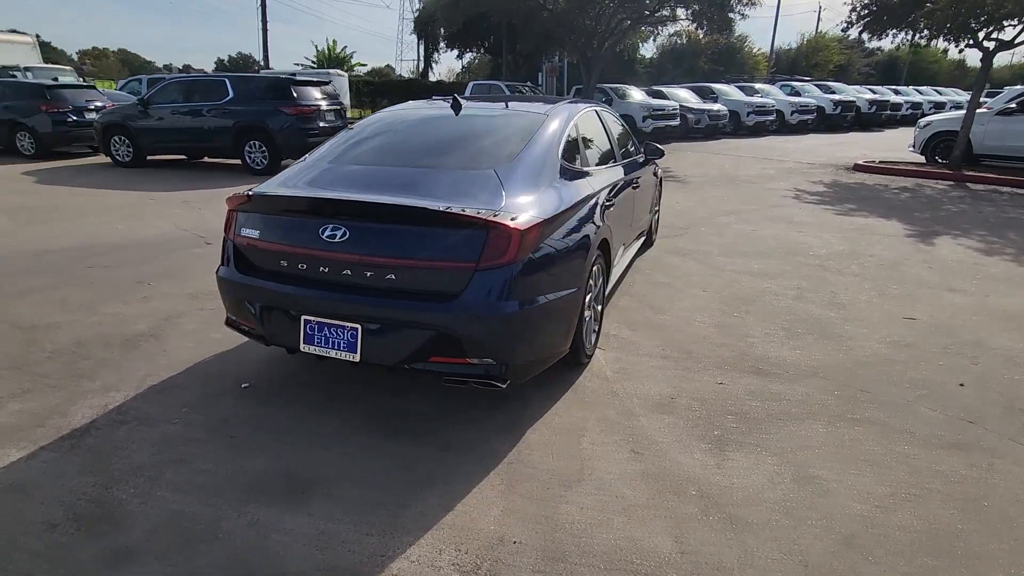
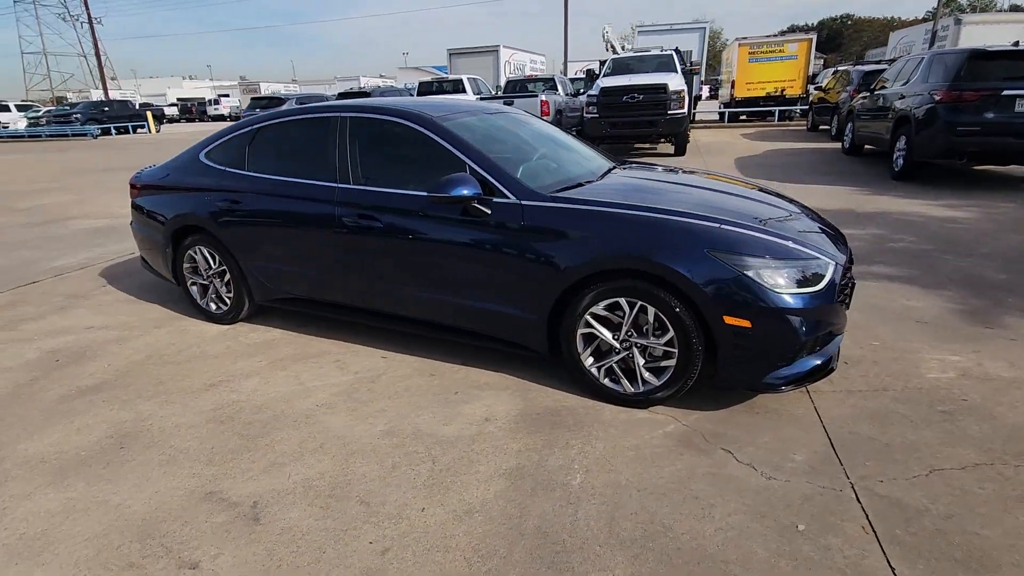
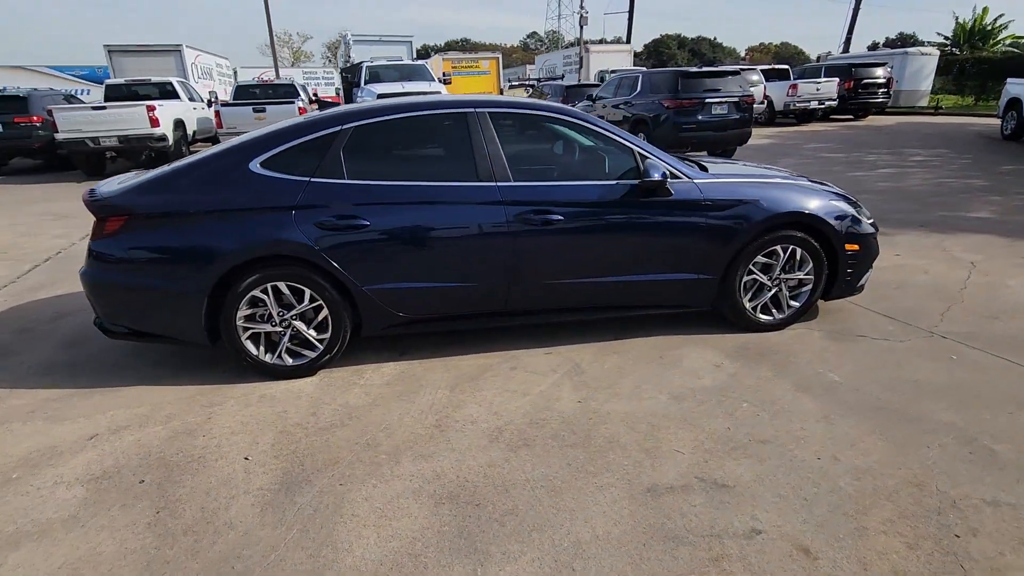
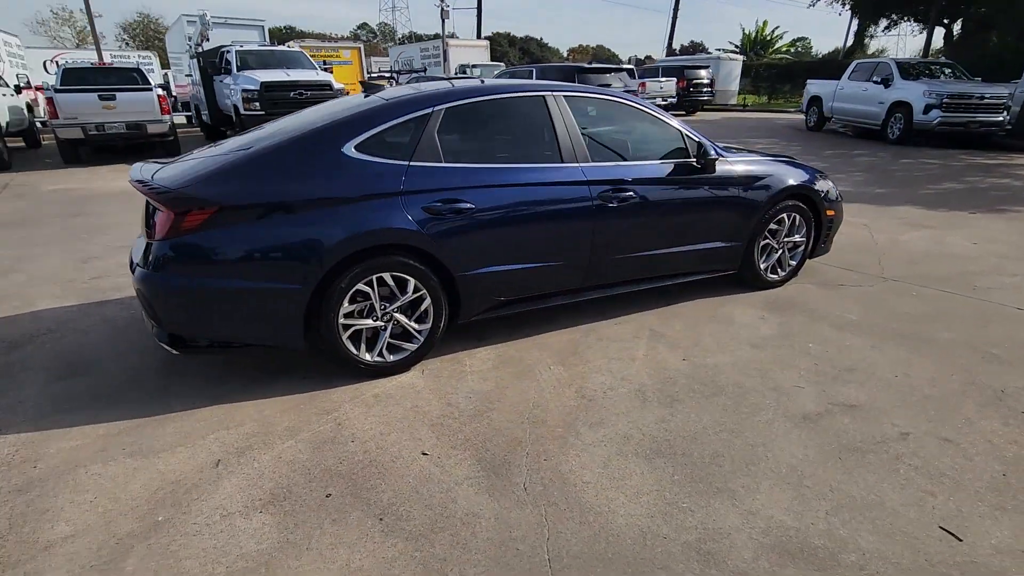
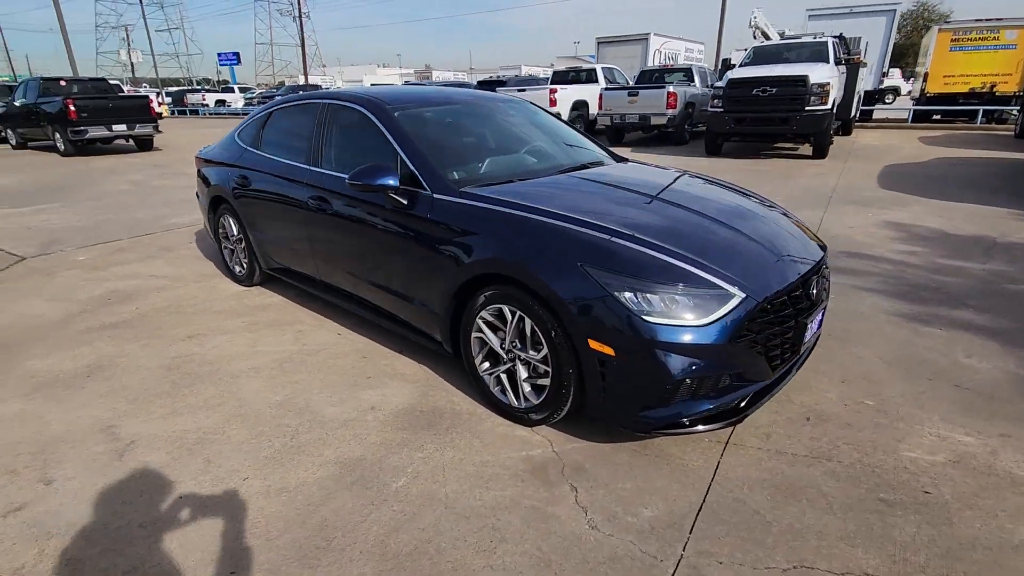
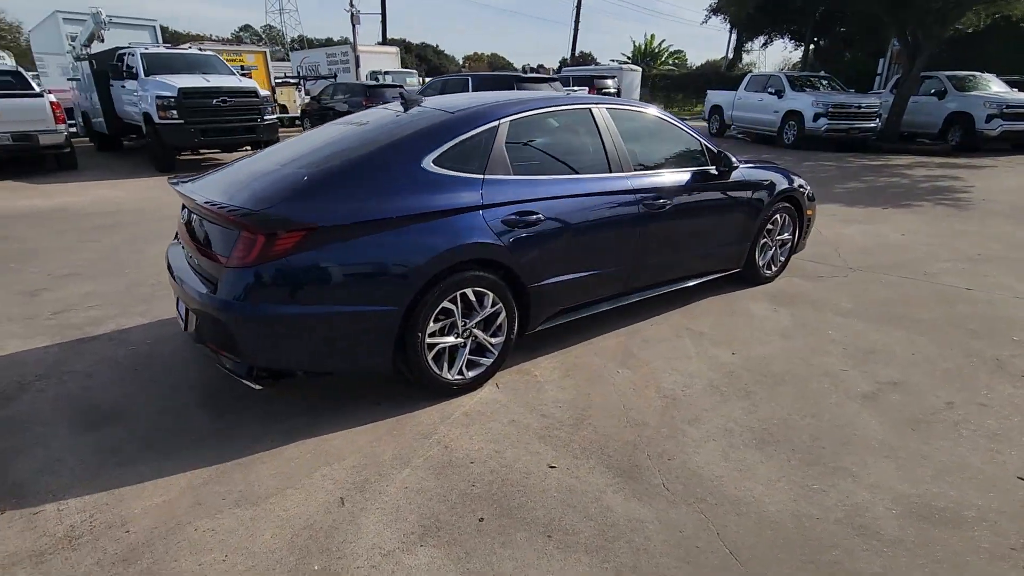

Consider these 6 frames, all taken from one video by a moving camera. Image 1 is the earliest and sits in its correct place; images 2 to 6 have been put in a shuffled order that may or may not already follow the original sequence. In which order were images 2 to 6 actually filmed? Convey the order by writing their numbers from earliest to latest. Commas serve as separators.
6, 4, 3, 2, 5
